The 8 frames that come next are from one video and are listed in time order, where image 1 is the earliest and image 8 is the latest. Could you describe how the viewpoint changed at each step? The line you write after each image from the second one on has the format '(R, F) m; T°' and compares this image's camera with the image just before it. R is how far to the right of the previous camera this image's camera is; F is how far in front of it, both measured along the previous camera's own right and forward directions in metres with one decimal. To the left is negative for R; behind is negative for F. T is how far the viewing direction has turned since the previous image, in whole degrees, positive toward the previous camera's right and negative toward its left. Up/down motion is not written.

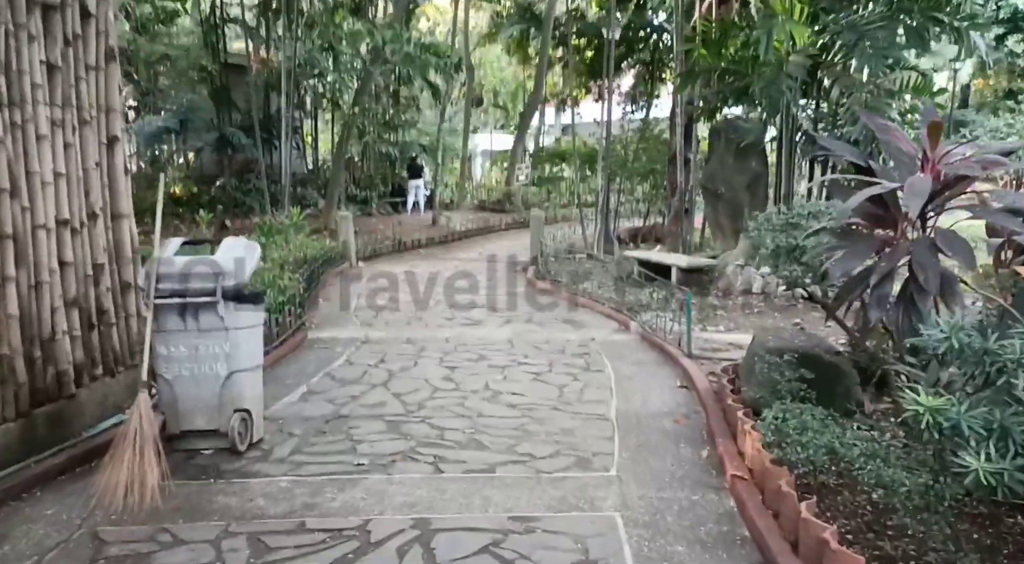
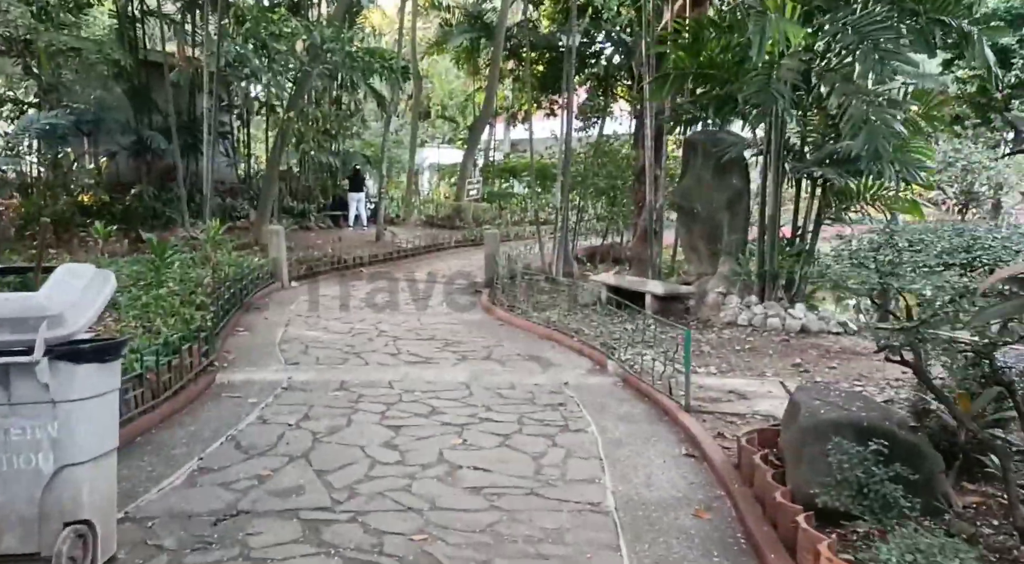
(-0.1, +1.1) m; +4°
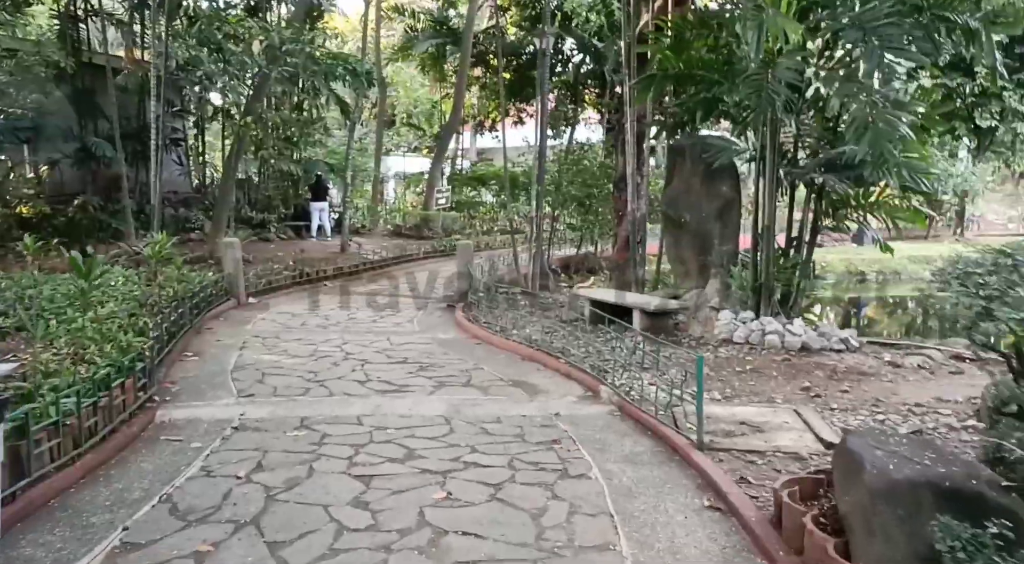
(-0.1, +0.6) m; +2°
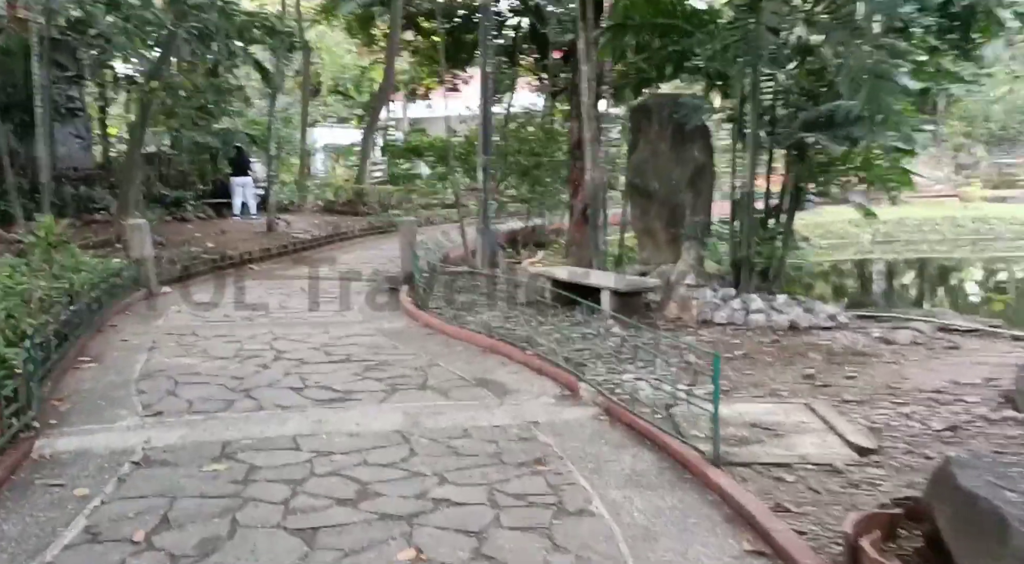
(-0.2, +0.8) m; +5°
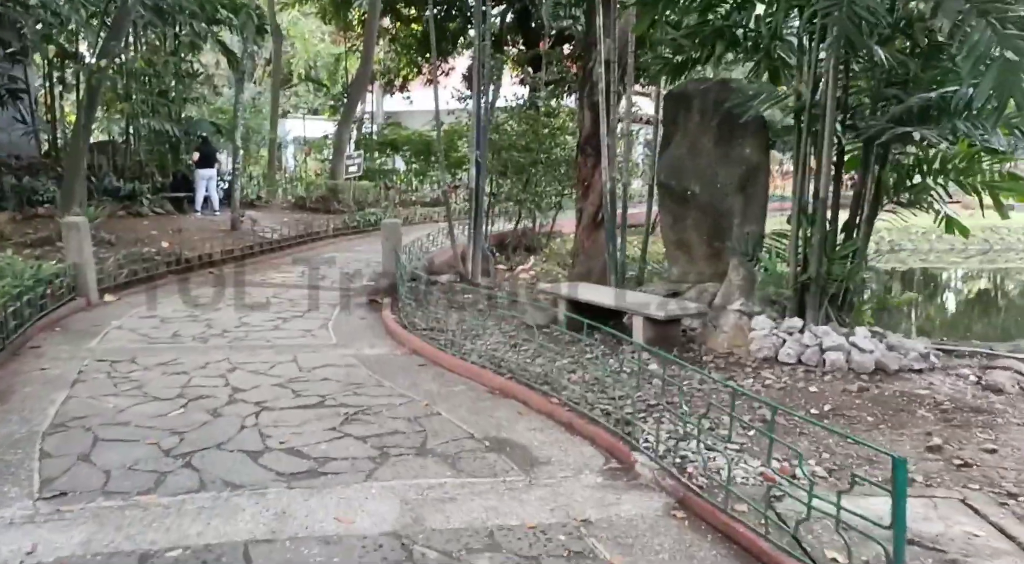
(-0.3, +1.2) m; +2°
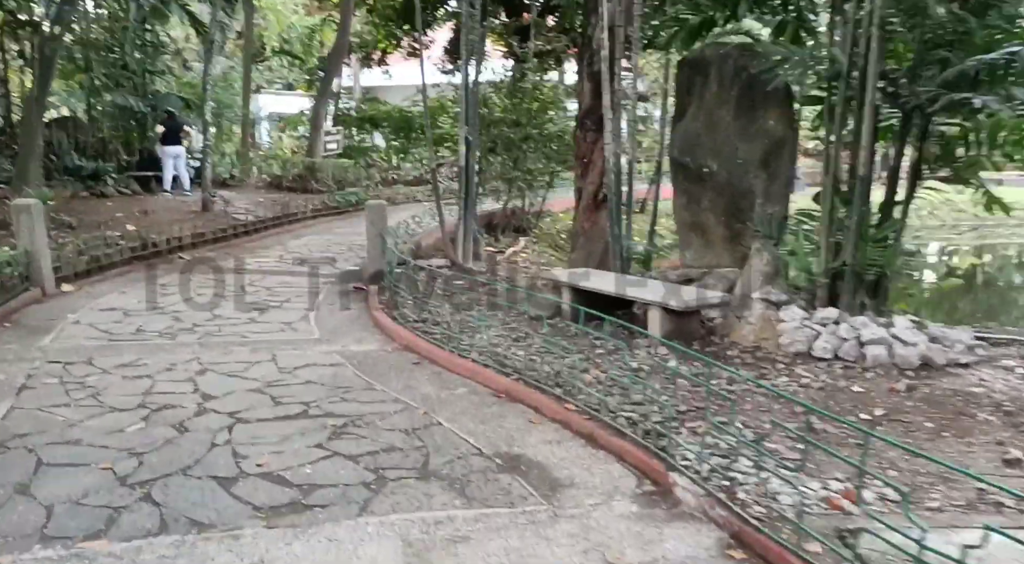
(-0.1, +0.6) m; +2°
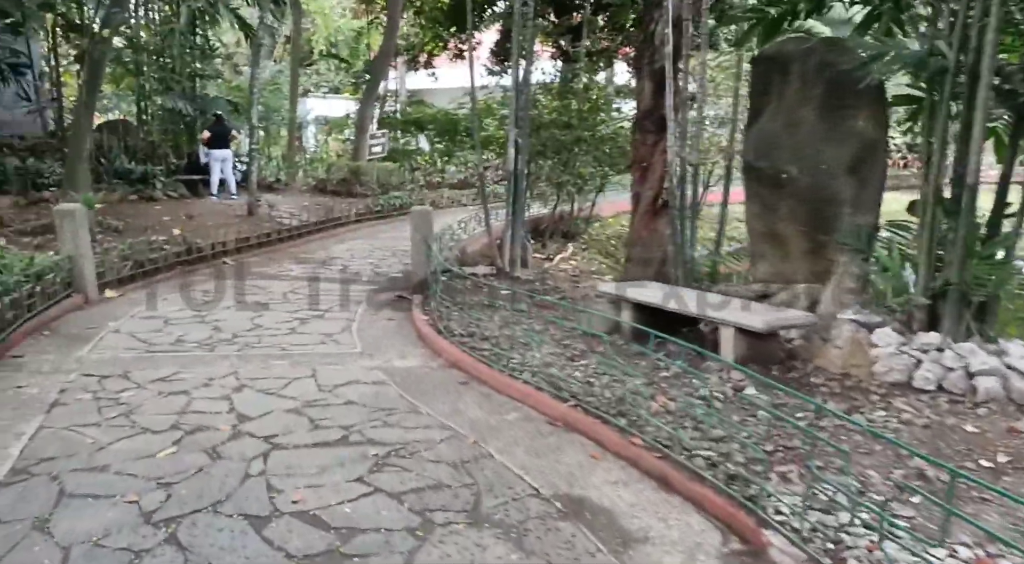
(-0.1, +0.4) m; -3°
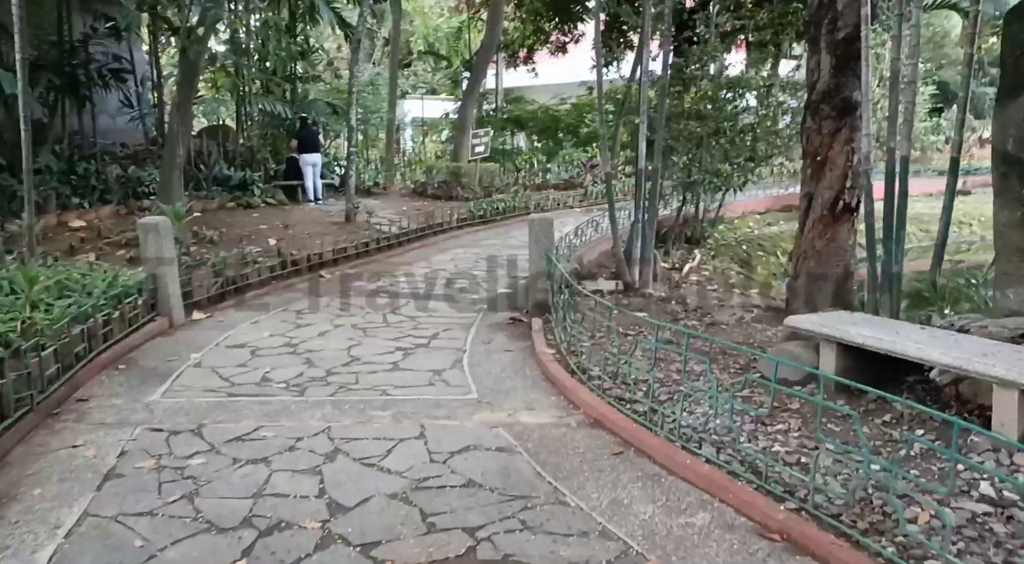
(-0.4, +1.2) m; -7°
